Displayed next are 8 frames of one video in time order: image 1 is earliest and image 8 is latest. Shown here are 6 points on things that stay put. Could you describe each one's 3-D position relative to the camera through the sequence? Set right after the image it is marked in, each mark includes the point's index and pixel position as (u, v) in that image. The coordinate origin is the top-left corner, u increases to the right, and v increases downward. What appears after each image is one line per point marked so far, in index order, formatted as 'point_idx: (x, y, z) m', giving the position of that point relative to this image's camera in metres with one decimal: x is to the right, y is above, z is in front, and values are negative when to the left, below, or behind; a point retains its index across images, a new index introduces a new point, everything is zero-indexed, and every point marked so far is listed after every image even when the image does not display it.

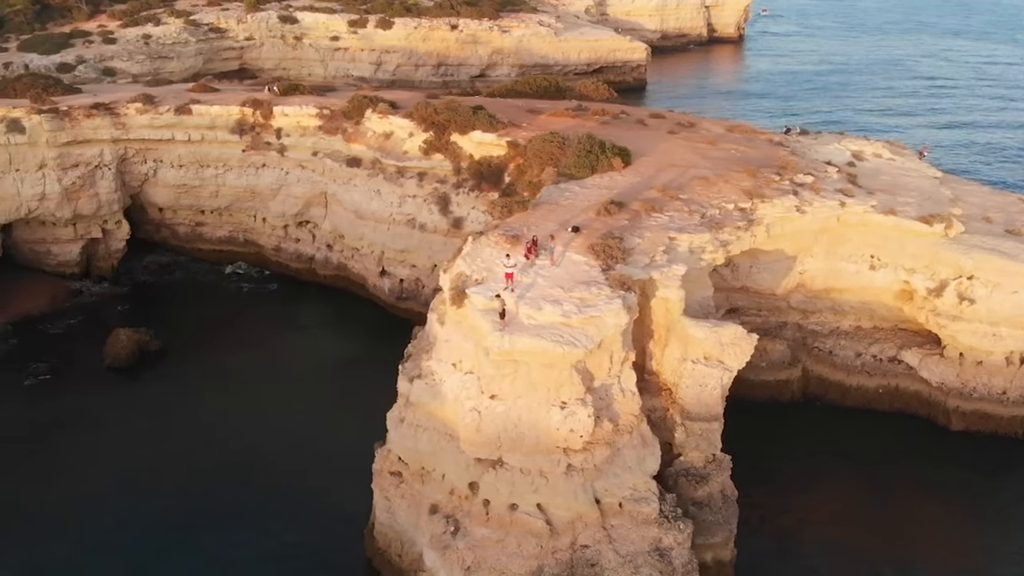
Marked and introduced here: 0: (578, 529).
0: (+1.1, -4.0, +15.5) m
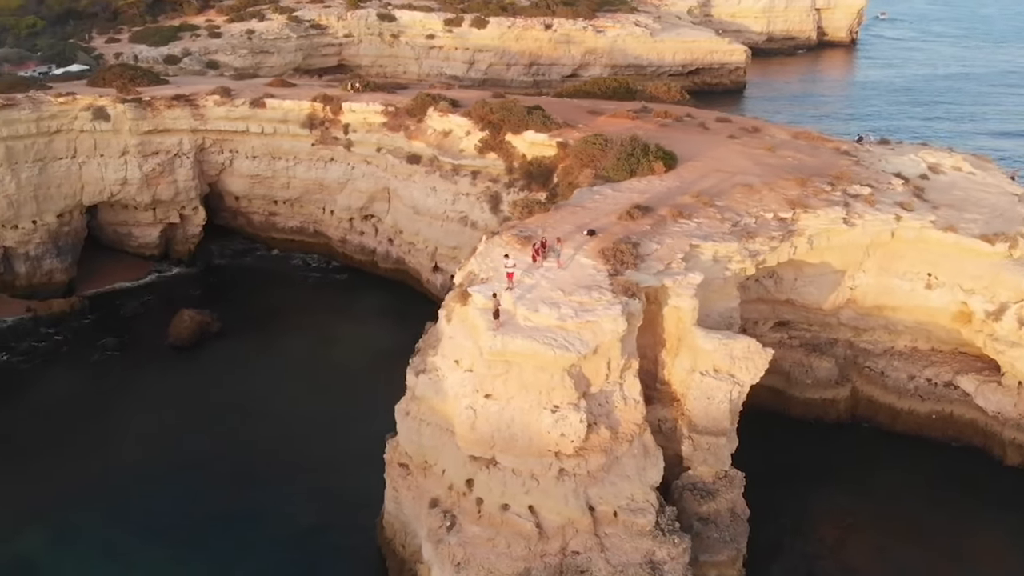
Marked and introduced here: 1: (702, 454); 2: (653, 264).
0: (+0.9, -4.1, +15.3) m
1: (+3.4, -3.0, +16.3) m
2: (+2.5, +0.4, +16.4) m
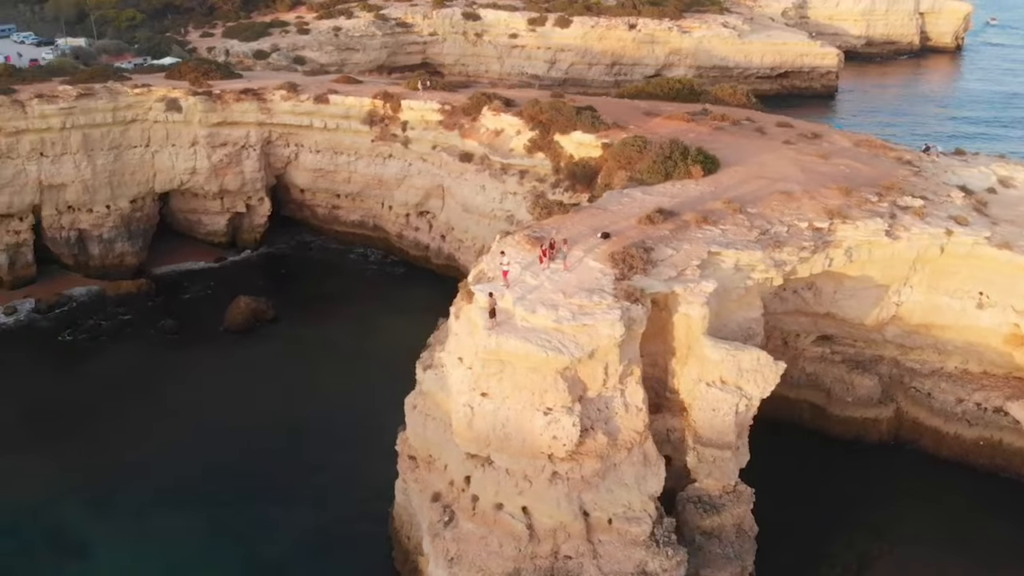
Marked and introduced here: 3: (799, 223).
0: (+0.8, -4.1, +15.2) m
1: (+3.4, -3.1, +16.0) m
2: (+2.7, +0.3, +16.1) m
3: (+5.9, +1.3, +18.9) m
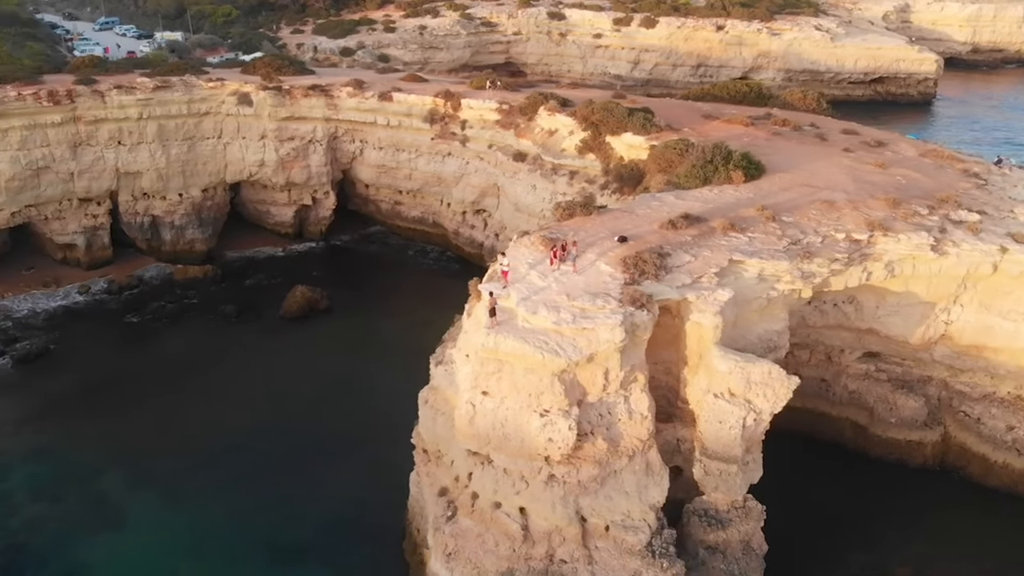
0: (+0.7, -4.2, +15.1) m
1: (+3.4, -3.2, +15.6) m
2: (+2.9, +0.2, +15.8) m
3: (+6.4, +1.1, +18.2) m
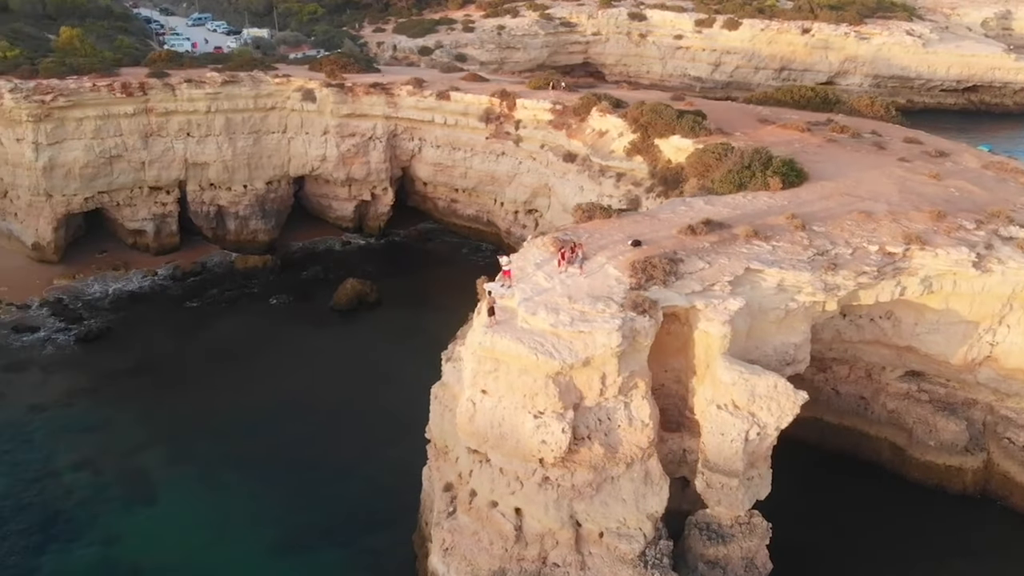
0: (+0.6, -4.2, +15.0) m
1: (+3.3, -3.4, +15.2) m
2: (+3.0, +0.1, +15.5) m
3: (+6.7, +0.8, +17.5) m
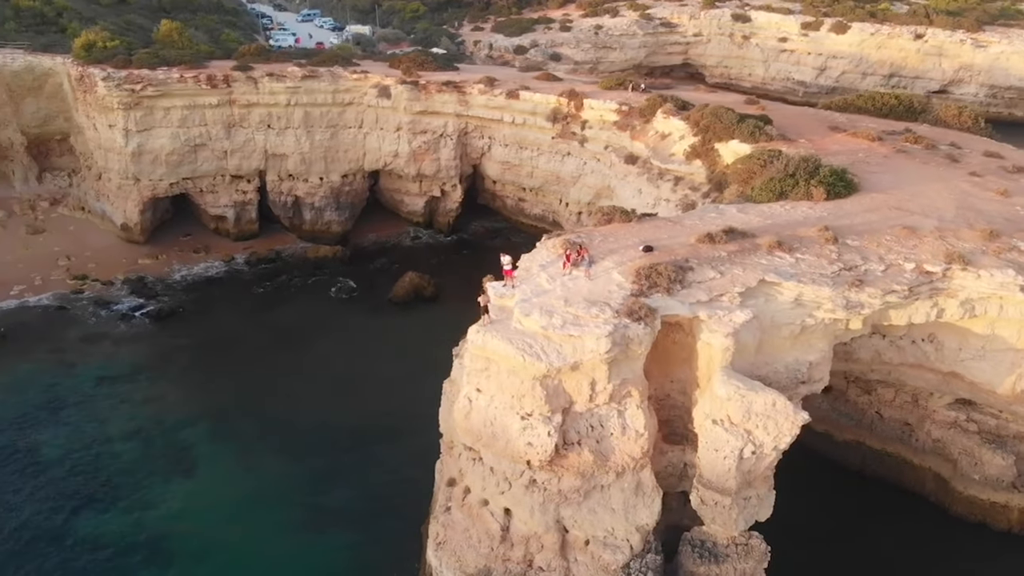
0: (+0.3, -4.2, +14.9) m
1: (+3.1, -3.5, +14.7) m
2: (+3.0, -0.1, +15.1) m
3: (+7.0, +0.4, +16.5) m
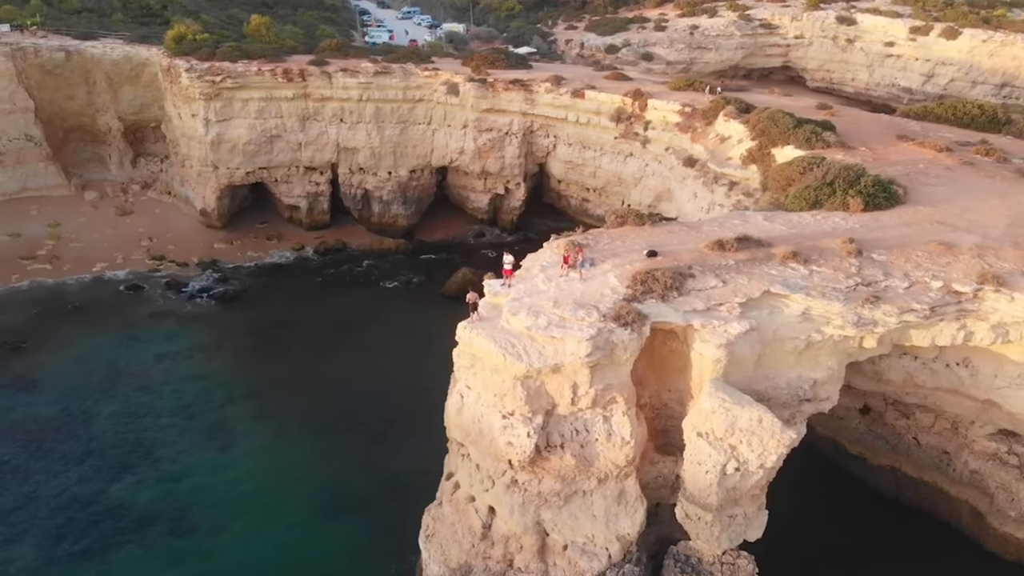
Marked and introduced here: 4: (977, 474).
0: (0.0, -4.2, +14.9) m
1: (+2.8, -3.7, +14.3) m
2: (+2.9, -0.2, +14.6) m
3: (+7.1, +0.1, +15.6) m
4: (+9.0, -3.6, +17.9) m
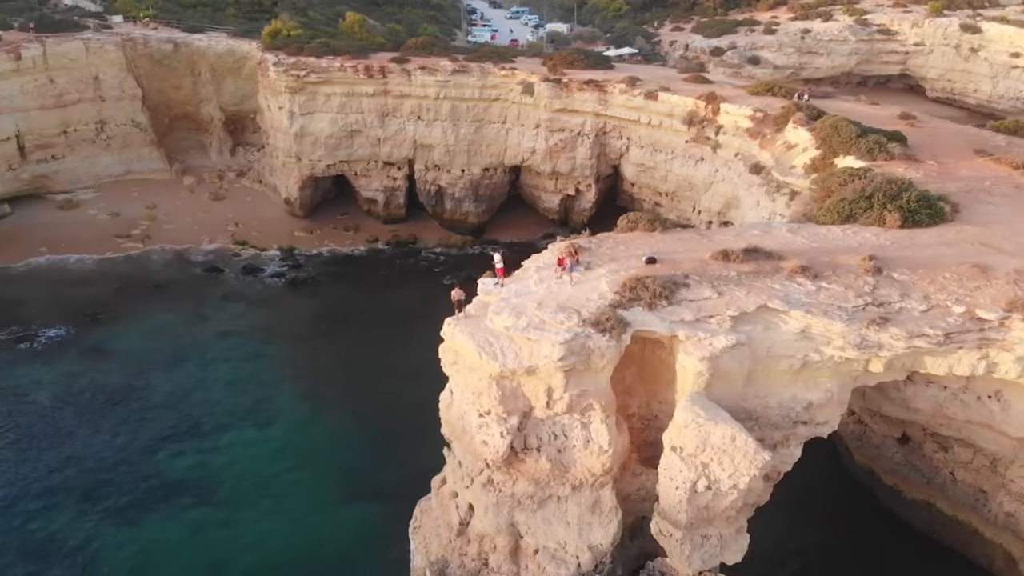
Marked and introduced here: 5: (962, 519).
0: (-0.4, -4.2, +14.9) m
1: (+2.3, -3.8, +13.9) m
2: (+2.6, -0.4, +14.2) m
3: (+6.9, -0.3, +14.5) m
4: (+9.0, -4.1, +16.5) m
5: (+8.5, -4.4, +17.6) m
